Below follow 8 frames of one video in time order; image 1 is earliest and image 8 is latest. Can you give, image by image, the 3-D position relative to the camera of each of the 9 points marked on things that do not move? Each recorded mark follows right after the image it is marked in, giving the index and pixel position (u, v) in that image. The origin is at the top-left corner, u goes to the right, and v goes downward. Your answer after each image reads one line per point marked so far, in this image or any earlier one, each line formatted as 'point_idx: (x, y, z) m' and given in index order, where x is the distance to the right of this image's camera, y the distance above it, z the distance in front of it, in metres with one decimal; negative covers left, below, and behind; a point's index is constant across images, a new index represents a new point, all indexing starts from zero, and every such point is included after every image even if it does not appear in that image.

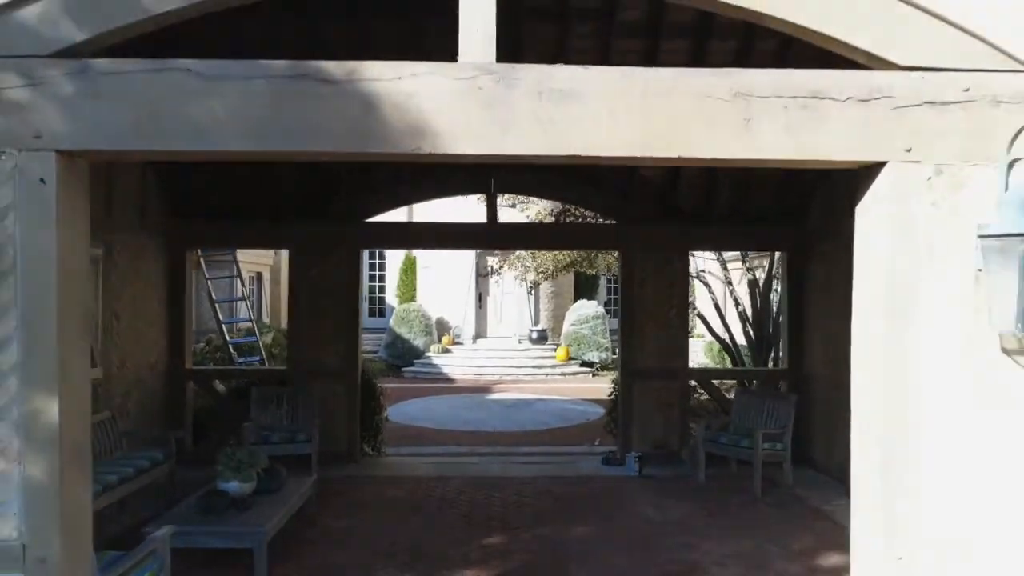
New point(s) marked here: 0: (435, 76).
0: (-0.2, +0.6, +2.4) m
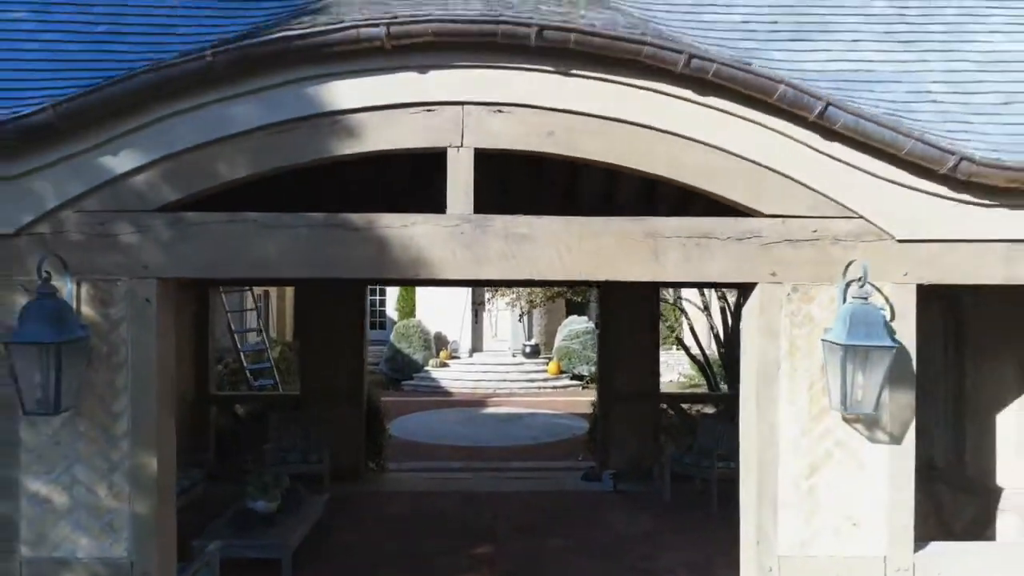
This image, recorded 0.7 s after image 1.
0: (-0.3, +0.3, +3.3) m
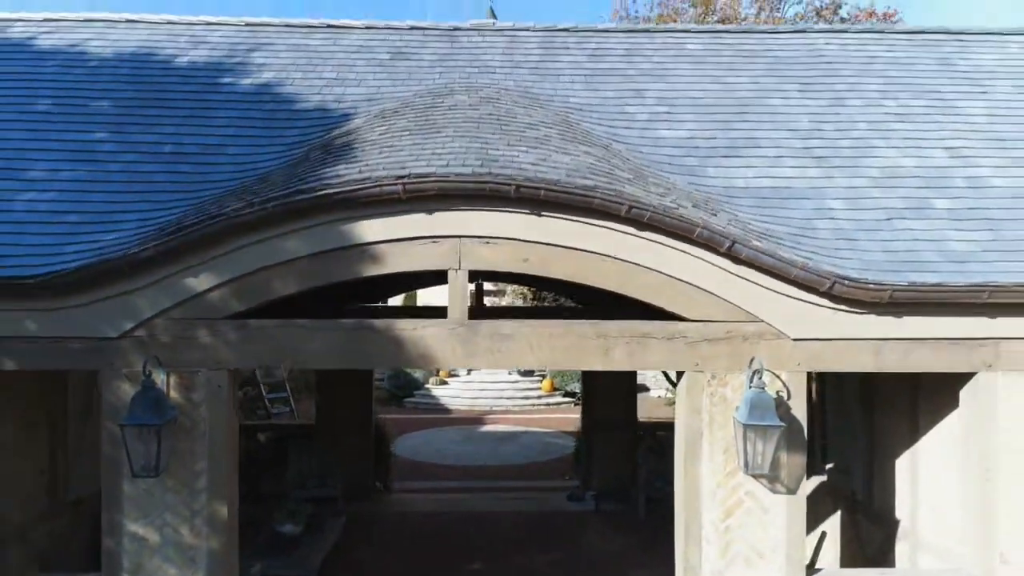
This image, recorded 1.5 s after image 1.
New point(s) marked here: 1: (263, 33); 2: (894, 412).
0: (-0.4, -0.2, +4.3) m
1: (-2.1, +2.1, +6.9) m
2: (+2.5, -0.8, +5.5) m
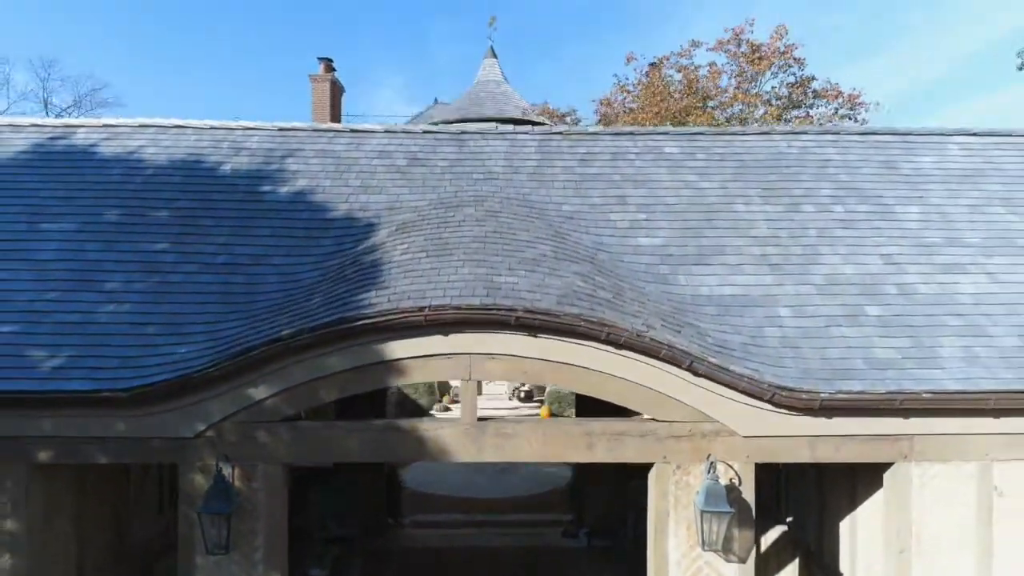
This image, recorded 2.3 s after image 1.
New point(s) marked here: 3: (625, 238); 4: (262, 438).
0: (-0.4, -0.9, +5.3) m
1: (-2.0, +1.4, +7.9) m
2: (+2.5, -1.5, +6.5) m
3: (+0.9, +0.4, +6.7) m
4: (-1.6, -0.9, +5.3) m
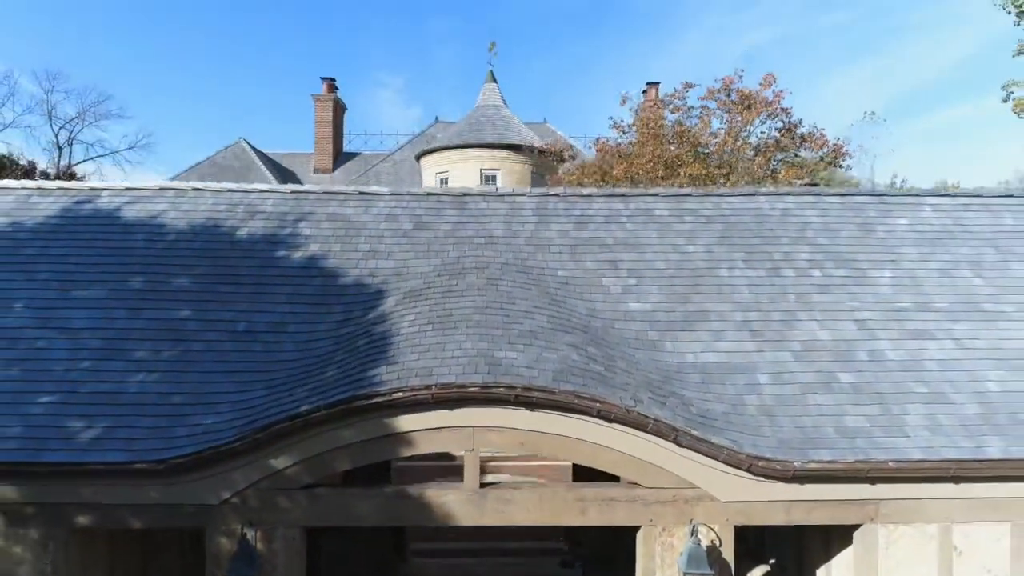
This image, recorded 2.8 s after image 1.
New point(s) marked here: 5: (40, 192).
0: (-0.4, -1.4, +5.8) m
1: (-2.1, +0.9, +8.4) m
2: (+2.5, -2.0, +7.0) m
3: (+0.9, -0.1, +7.2) m
4: (-1.6, -1.5, +5.8) m
5: (-4.7, +0.9, +8.5) m
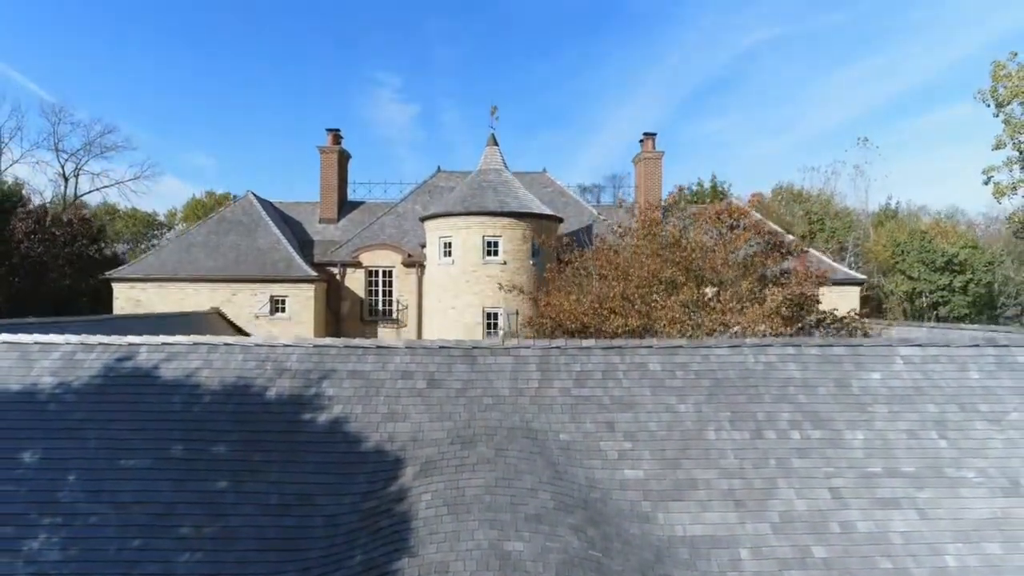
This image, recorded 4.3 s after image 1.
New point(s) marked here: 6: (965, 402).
0: (-0.3, -3.0, +6.5) m
1: (-2.0, -0.7, +9.1) m
2: (+2.6, -3.6, +7.7) m
3: (+1.0, -1.7, +7.9) m
4: (-1.5, -3.1, +6.5) m
5: (-4.7, -0.7, +9.2) m
6: (+4.7, -1.2, +8.7) m
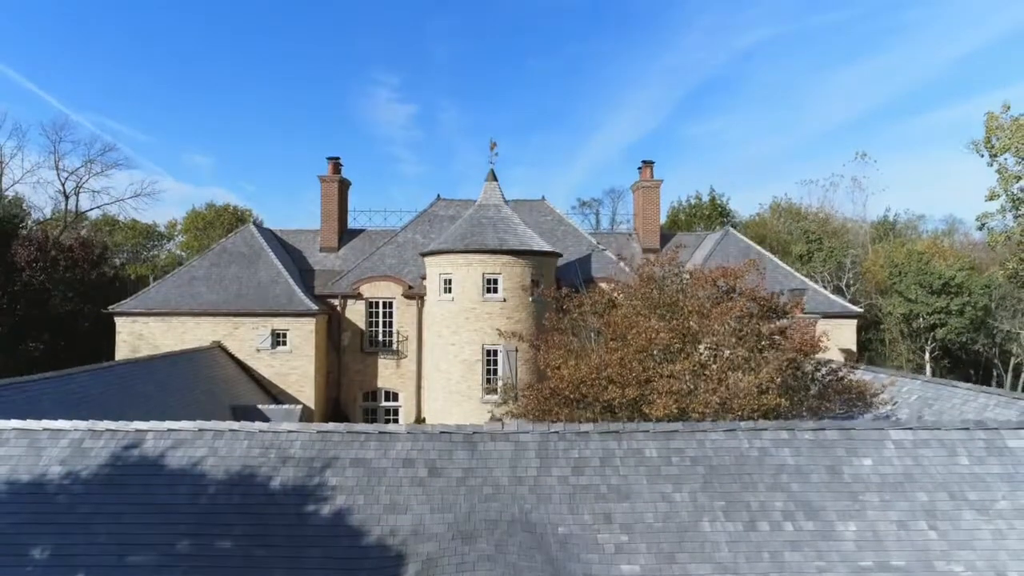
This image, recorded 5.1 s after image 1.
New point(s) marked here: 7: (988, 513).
0: (-0.3, -4.0, +6.7) m
1: (-2.0, -1.7, +9.3) m
2: (+2.6, -4.6, +7.9) m
3: (+0.9, -2.7, +8.1) m
4: (-1.5, -4.0, +6.7) m
5: (-4.7, -1.6, +9.4) m
6: (+4.7, -2.1, +8.9) m
7: (+4.9, -2.3, +8.6) m
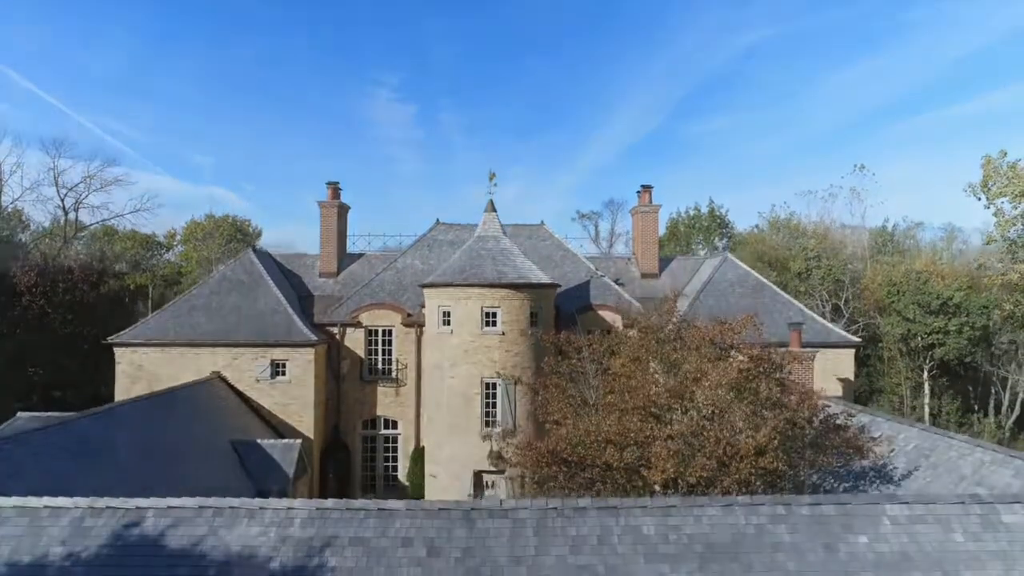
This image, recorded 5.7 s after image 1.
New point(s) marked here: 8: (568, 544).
0: (-0.4, -4.8, +6.8) m
1: (-2.0, -2.6, +9.4) m
2: (+2.5, -5.4, +8.0) m
3: (+0.9, -3.6, +8.2) m
4: (-1.5, -4.9, +6.7) m
5: (-4.7, -2.5, +9.4) m
6: (+4.7, -3.0, +9.0) m
7: (+4.9, -3.2, +8.7) m
8: (+0.6, -2.8, +9.1) m
